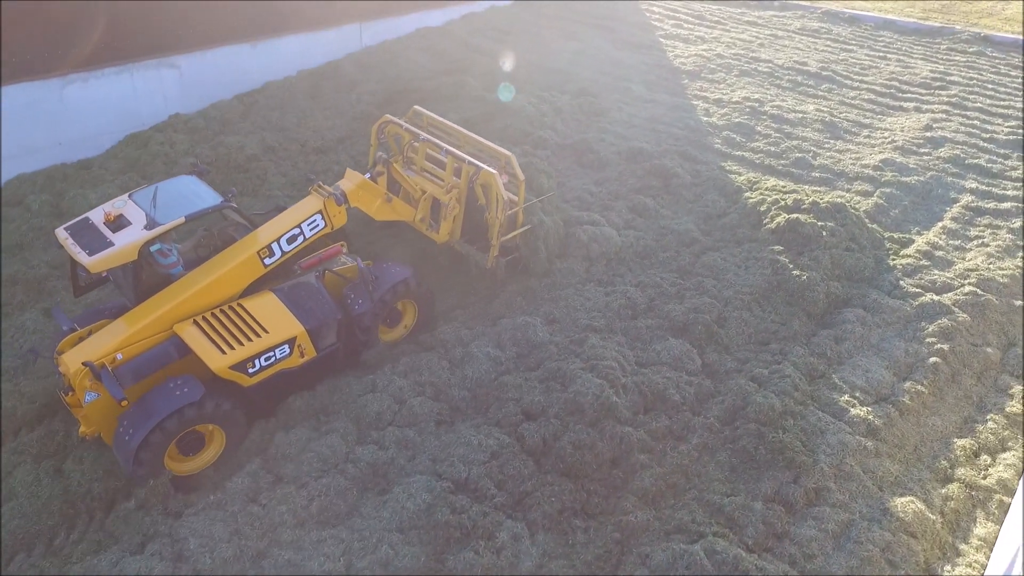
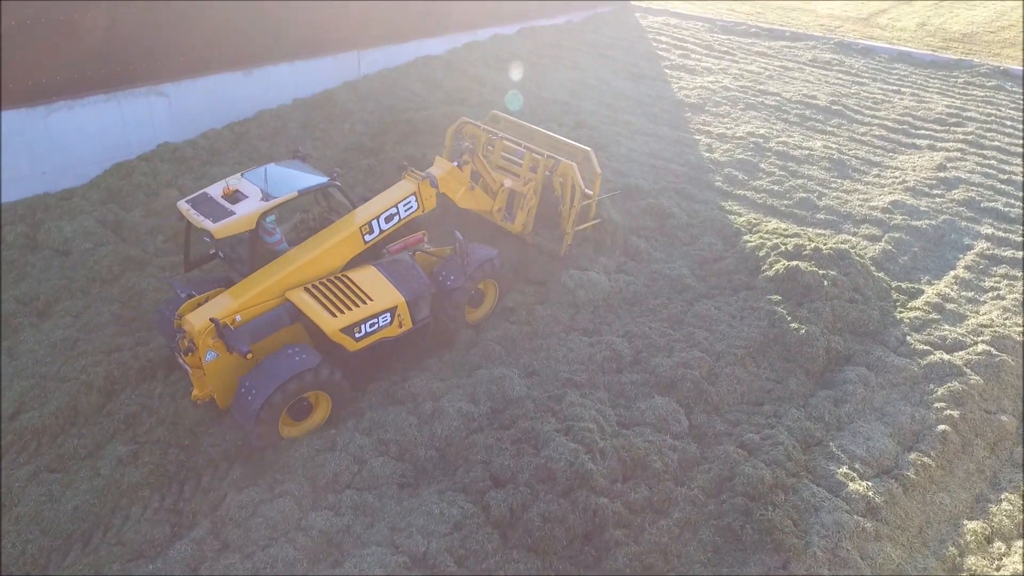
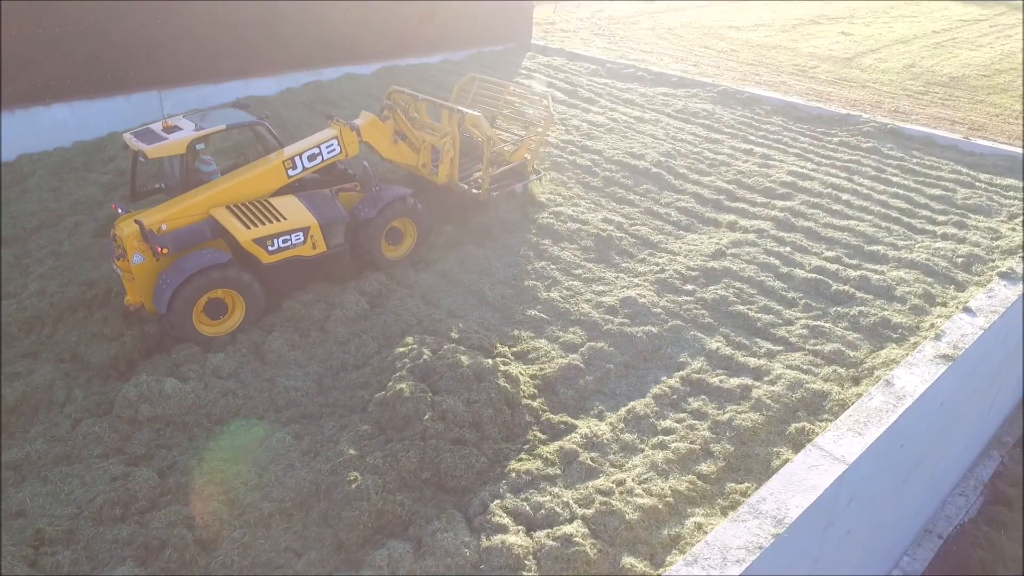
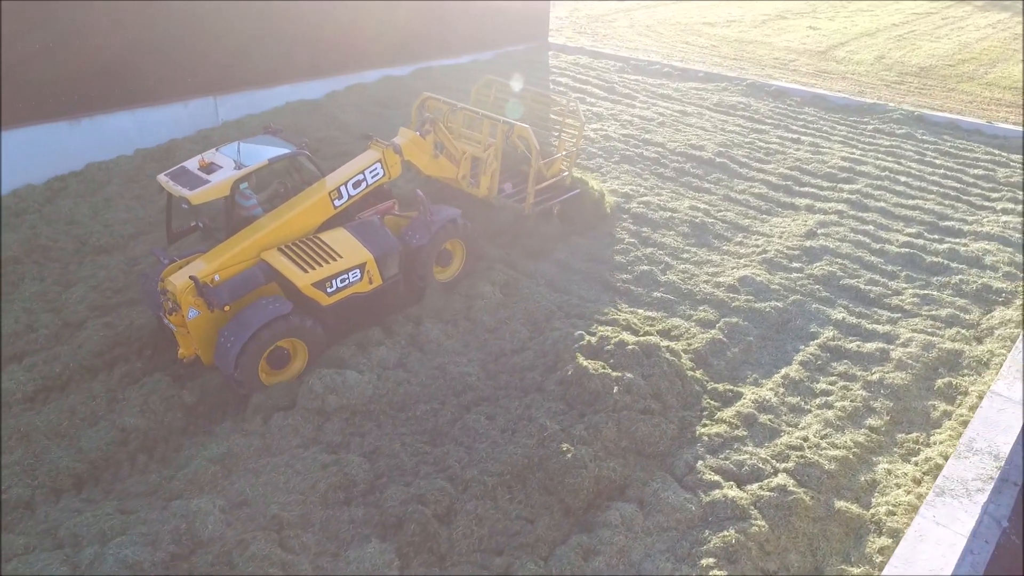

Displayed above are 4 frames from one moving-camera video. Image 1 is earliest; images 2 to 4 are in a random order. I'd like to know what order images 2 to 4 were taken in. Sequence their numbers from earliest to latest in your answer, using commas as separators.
2, 4, 3
